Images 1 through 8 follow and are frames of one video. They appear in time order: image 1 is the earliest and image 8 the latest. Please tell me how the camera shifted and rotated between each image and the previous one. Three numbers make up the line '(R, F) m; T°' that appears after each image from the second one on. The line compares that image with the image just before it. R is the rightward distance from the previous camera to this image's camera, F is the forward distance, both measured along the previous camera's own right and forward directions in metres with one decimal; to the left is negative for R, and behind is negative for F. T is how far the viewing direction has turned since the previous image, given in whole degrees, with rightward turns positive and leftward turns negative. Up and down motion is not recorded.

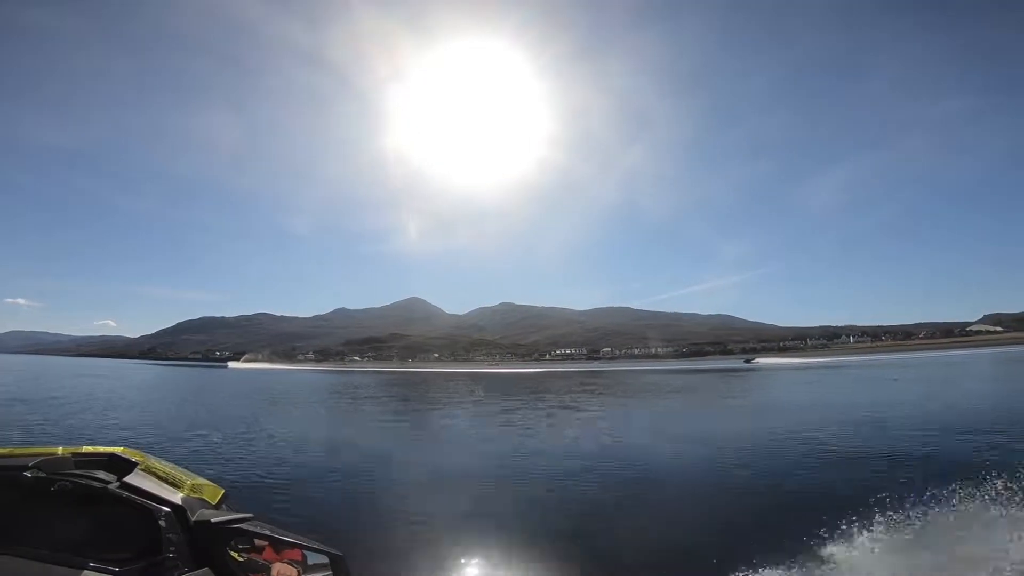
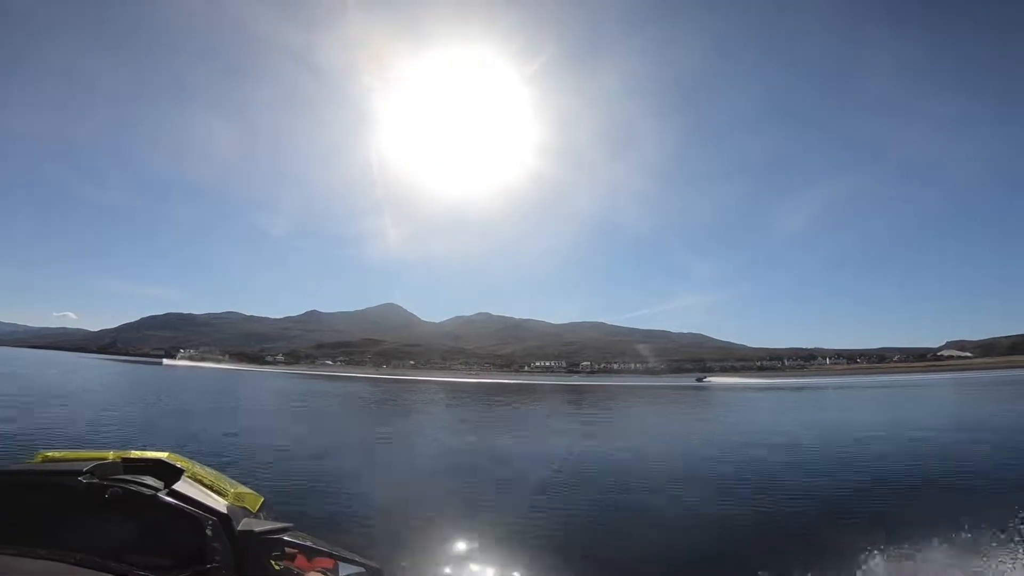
(-0.6, -0.1) m; +2°
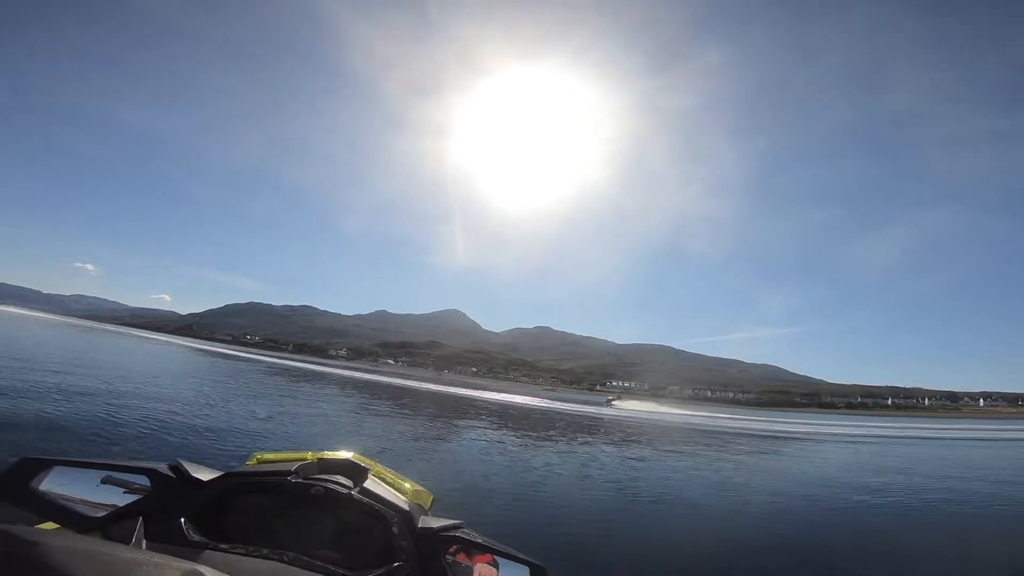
(-1.1, +0.3) m; -6°
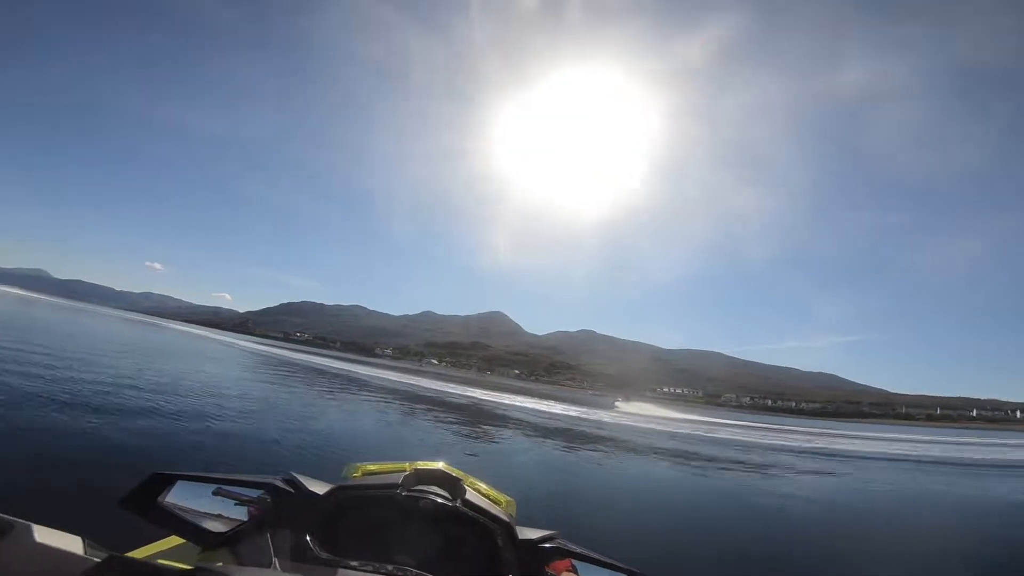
(-0.6, +0.3) m; -4°
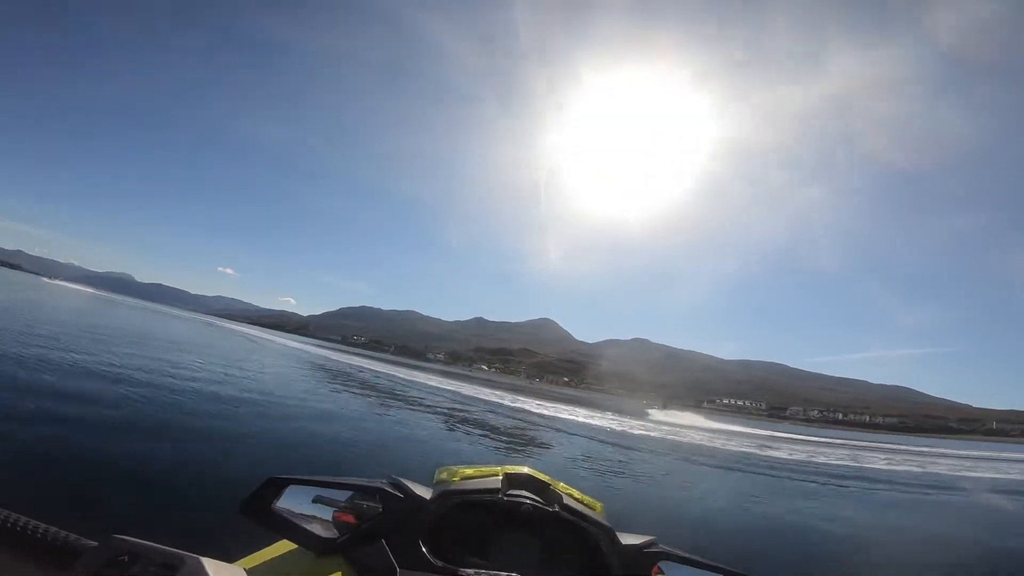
(-0.4, +0.3) m; -5°
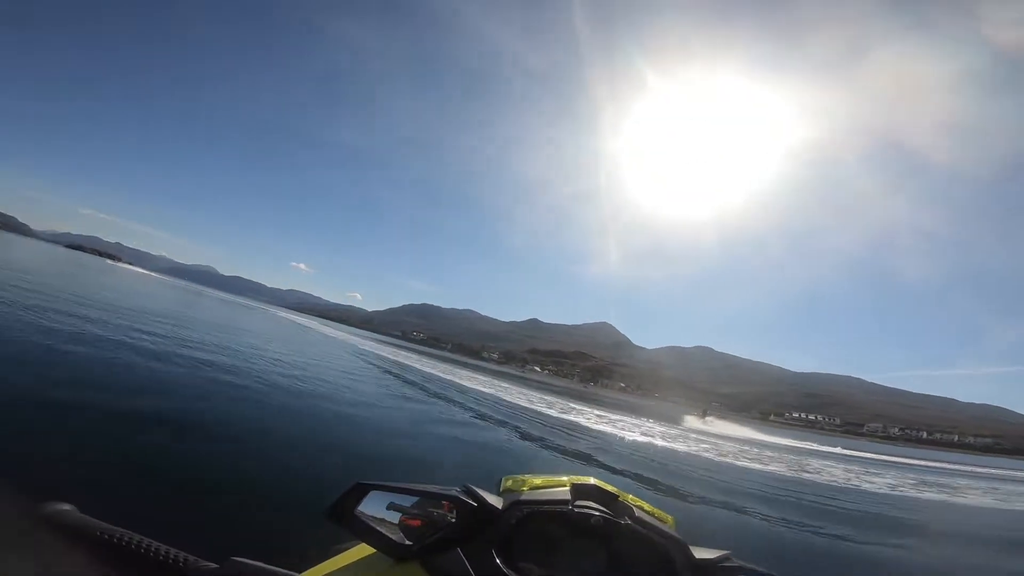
(-0.2, +0.7) m; -5°
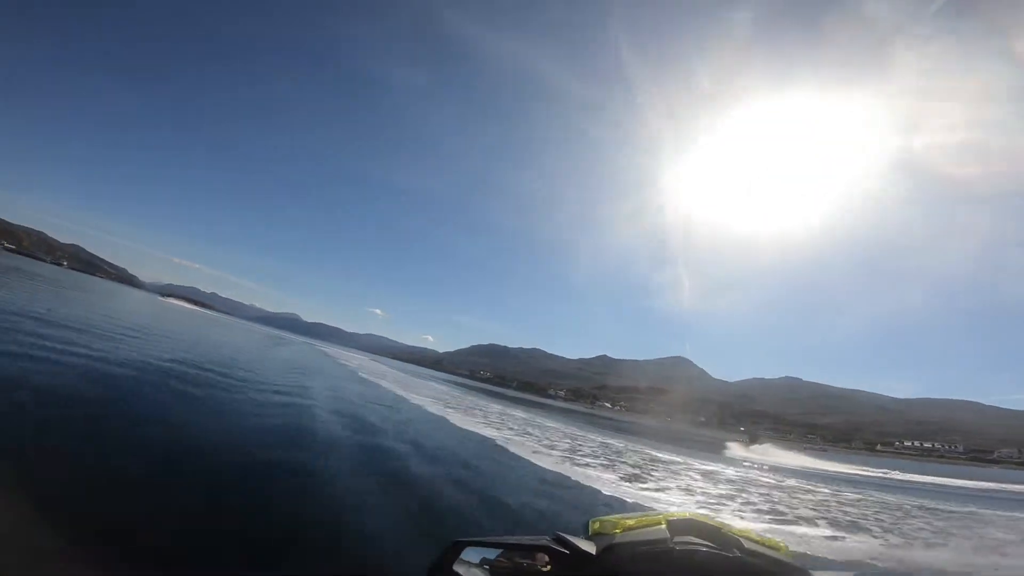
(-0.3, +1.3) m; -6°
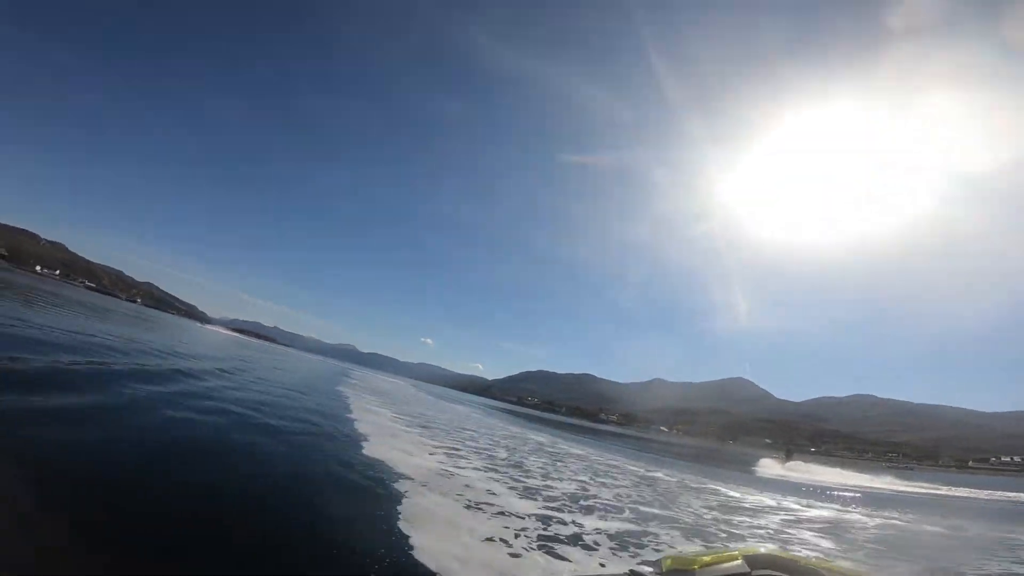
(-0.1, +1.0) m; -4°
